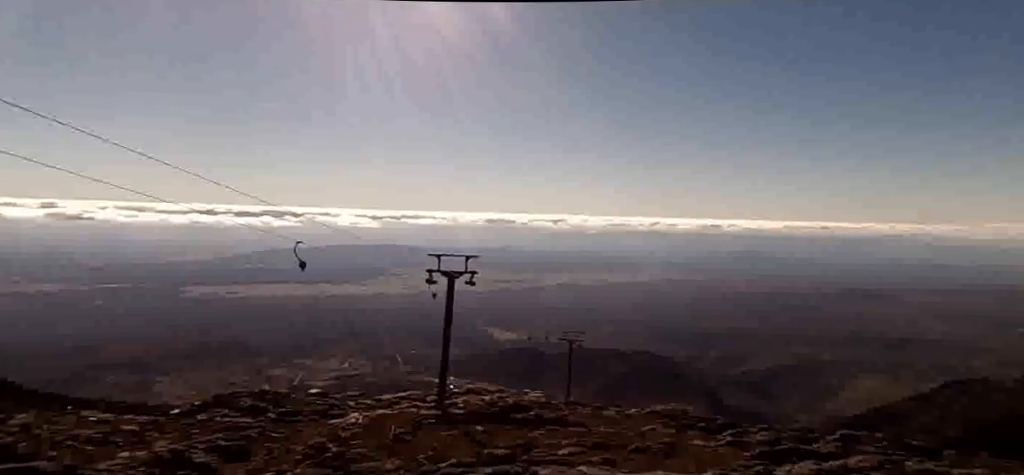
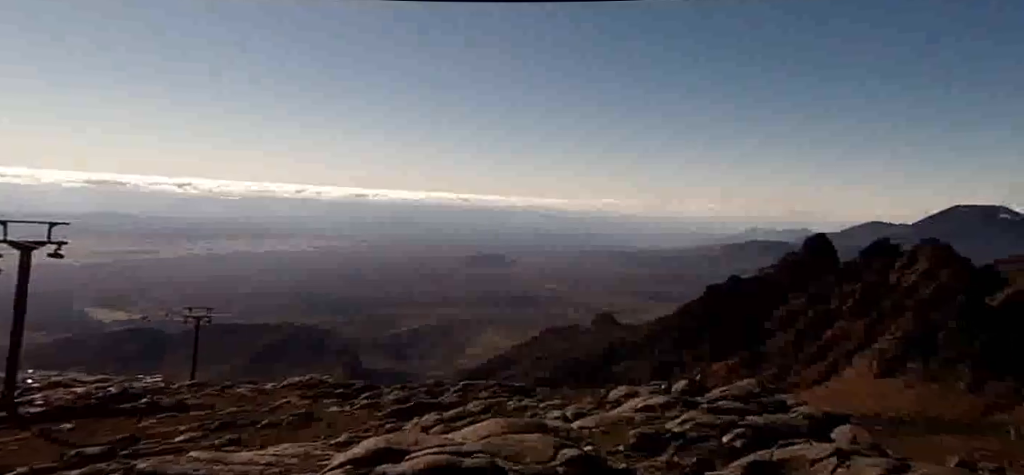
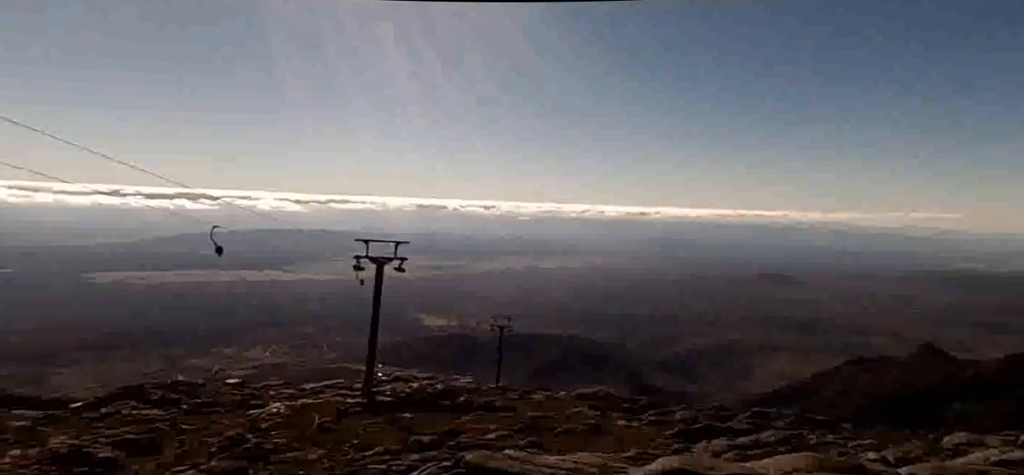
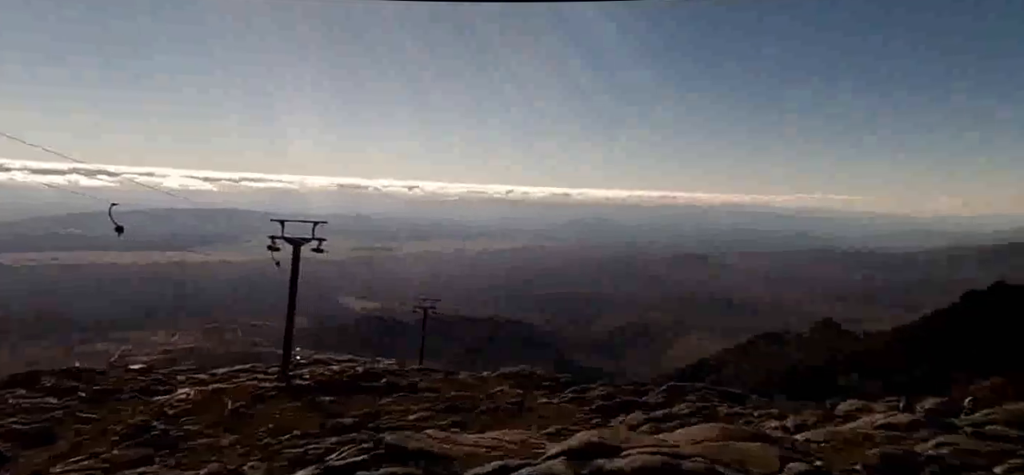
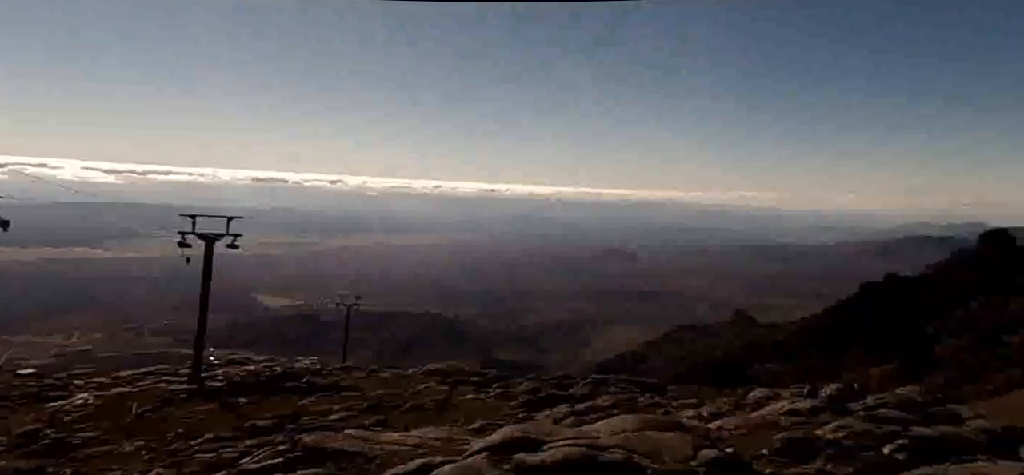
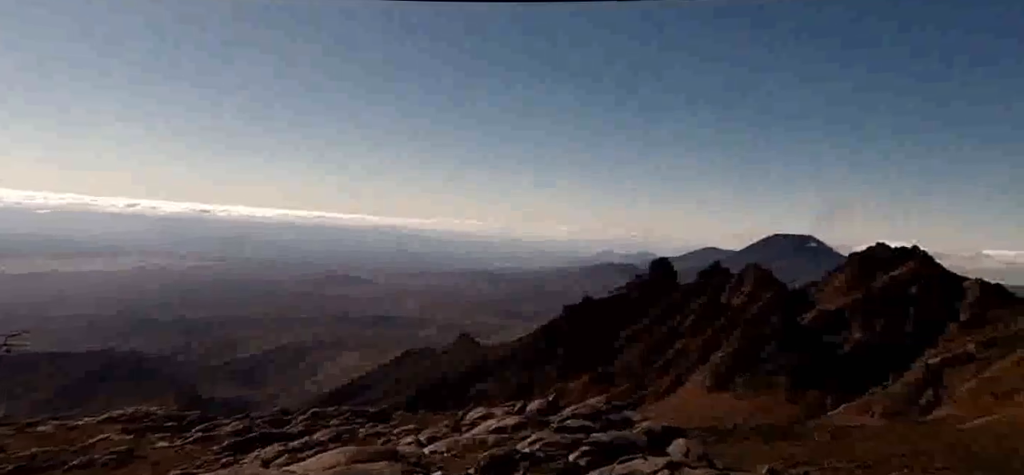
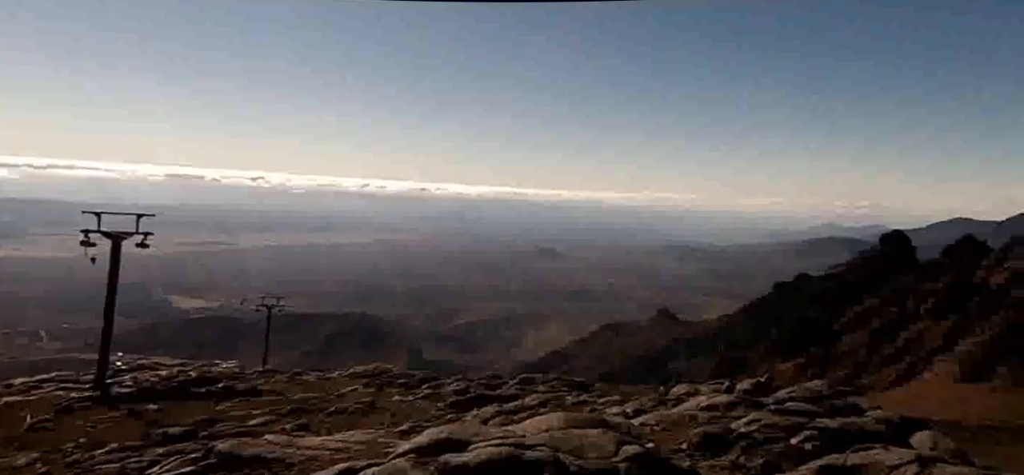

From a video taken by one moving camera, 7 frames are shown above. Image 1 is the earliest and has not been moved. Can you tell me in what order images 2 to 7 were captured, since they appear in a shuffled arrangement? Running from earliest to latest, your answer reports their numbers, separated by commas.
3, 4, 5, 7, 2, 6
